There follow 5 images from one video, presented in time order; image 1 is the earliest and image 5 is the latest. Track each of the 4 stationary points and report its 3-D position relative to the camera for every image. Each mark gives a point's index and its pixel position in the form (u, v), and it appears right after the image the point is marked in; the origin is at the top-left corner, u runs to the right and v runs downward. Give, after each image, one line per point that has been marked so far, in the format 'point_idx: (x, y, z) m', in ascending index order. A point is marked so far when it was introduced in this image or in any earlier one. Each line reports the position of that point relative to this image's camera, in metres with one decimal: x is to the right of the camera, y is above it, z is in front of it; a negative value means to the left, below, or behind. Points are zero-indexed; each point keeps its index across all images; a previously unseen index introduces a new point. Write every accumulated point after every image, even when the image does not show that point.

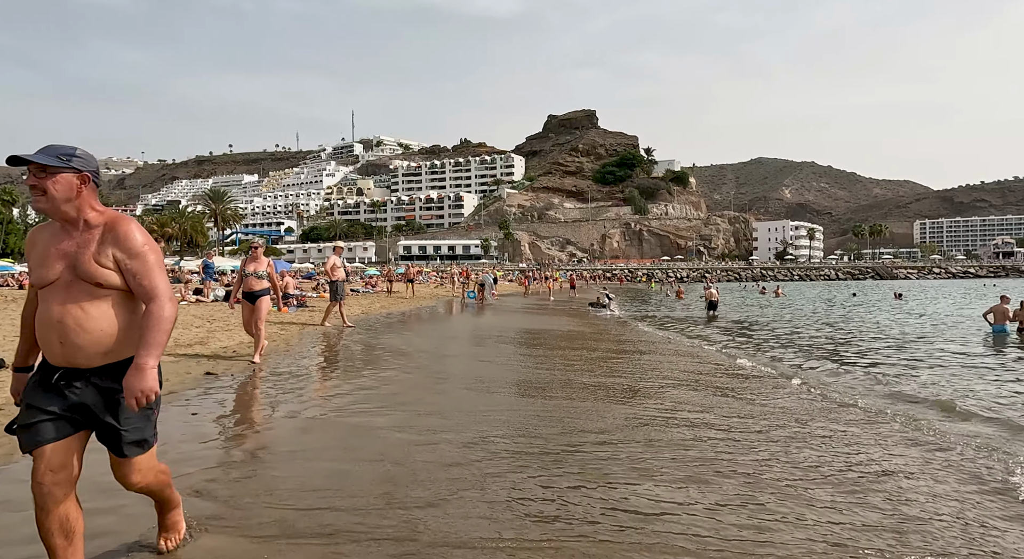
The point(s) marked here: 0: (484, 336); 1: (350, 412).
0: (-0.6, -1.4, +18.0) m
1: (-1.6, -1.3, +6.9) m
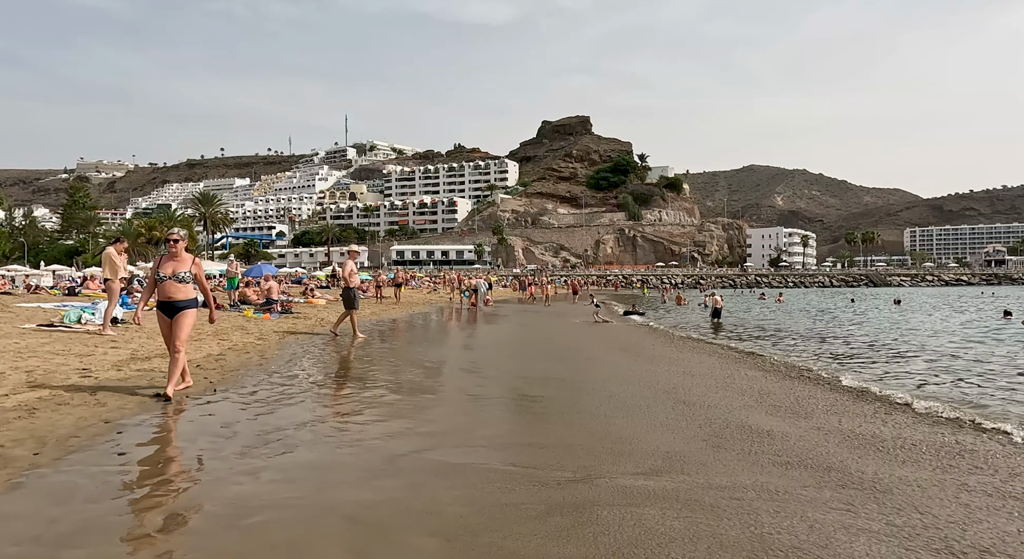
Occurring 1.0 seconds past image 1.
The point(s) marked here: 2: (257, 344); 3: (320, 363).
0: (-0.6, -1.5, +16.7) m
1: (-1.5, -1.3, +5.6) m
2: (-4.5, -1.1, +12.7) m
3: (-2.9, -1.3, +10.8) m
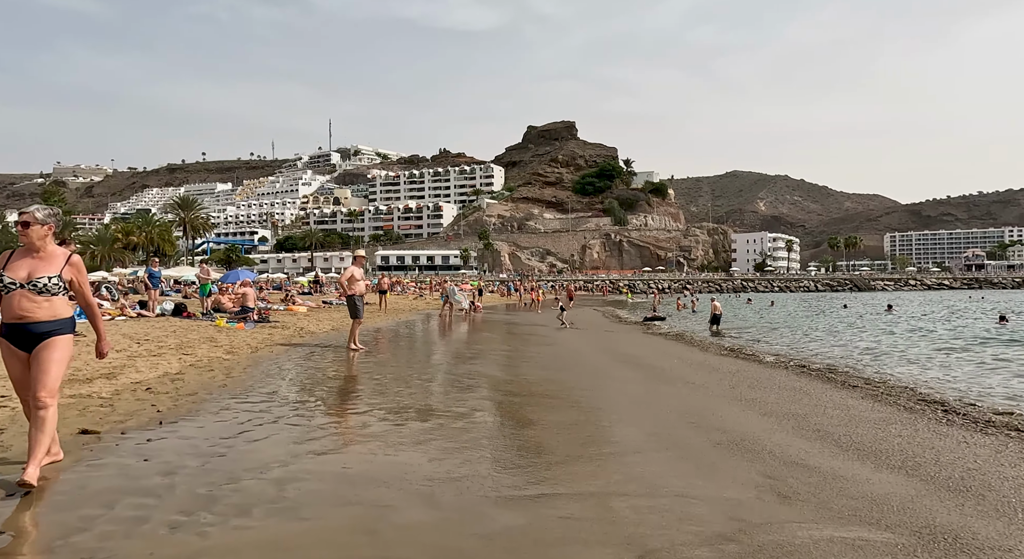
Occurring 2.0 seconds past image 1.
0: (-0.7, -1.6, +15.4) m
1: (-1.3, -1.3, +4.2) m
2: (-4.5, -1.2, +11.3) m
3: (-2.8, -1.4, +9.4) m
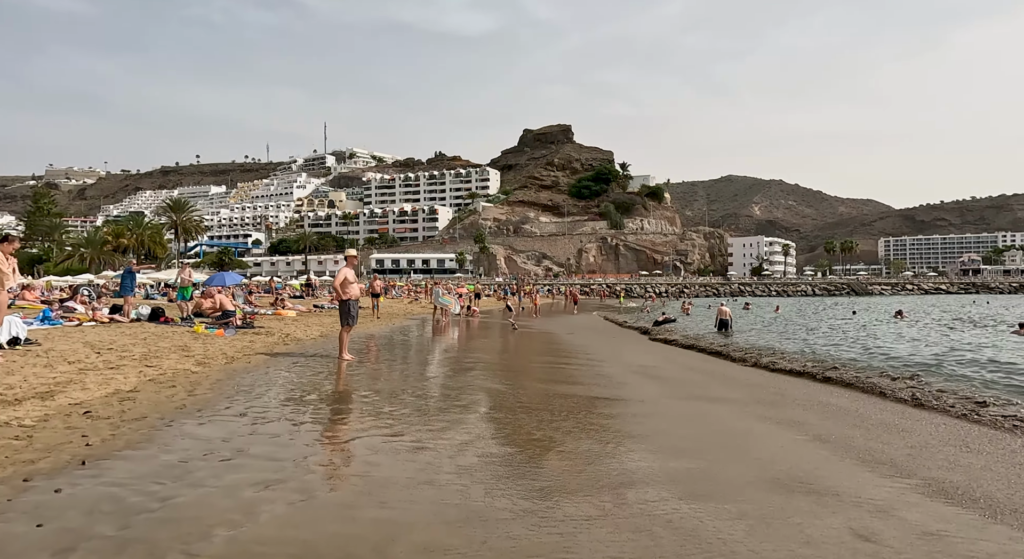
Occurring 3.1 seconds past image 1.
0: (-0.6, -1.7, +14.1) m
1: (-1.2, -1.3, +2.9) m
2: (-4.4, -1.3, +10.0) m
3: (-2.7, -1.4, +8.1) m
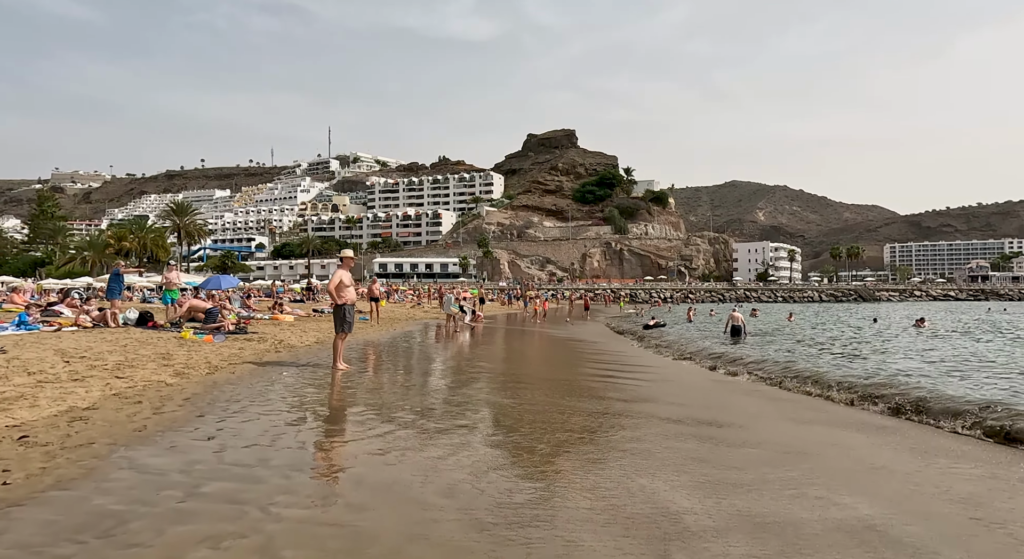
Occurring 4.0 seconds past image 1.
0: (-0.5, -1.7, +13.1) m
1: (-1.1, -1.3, +1.9) m
2: (-4.3, -1.3, +9.0) m
3: (-2.6, -1.4, +7.1) m
